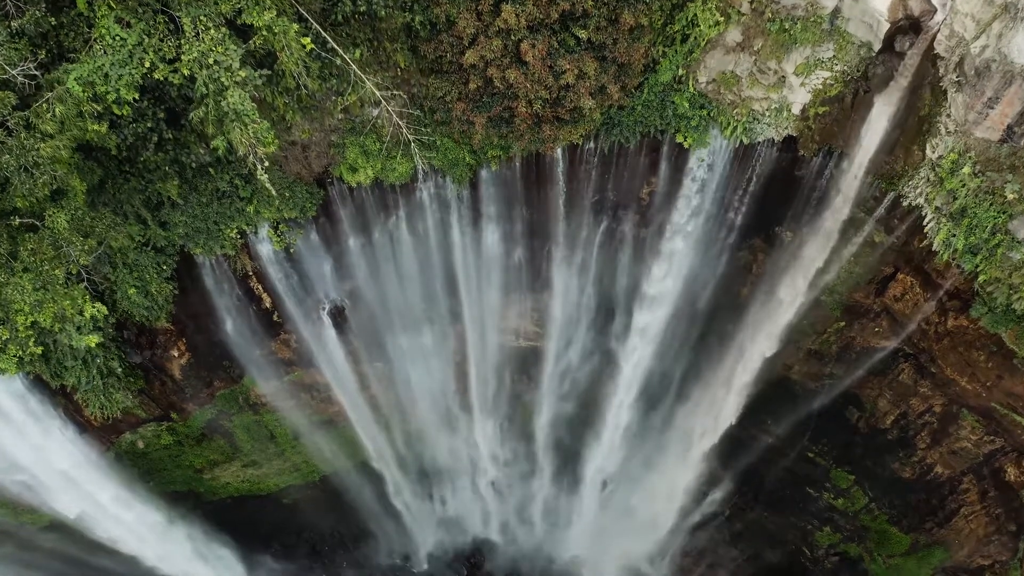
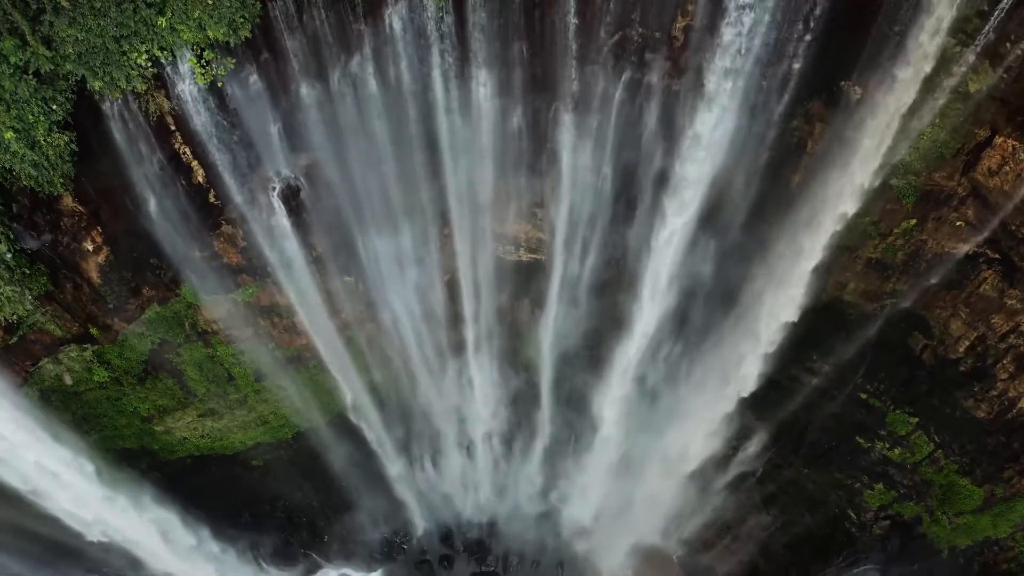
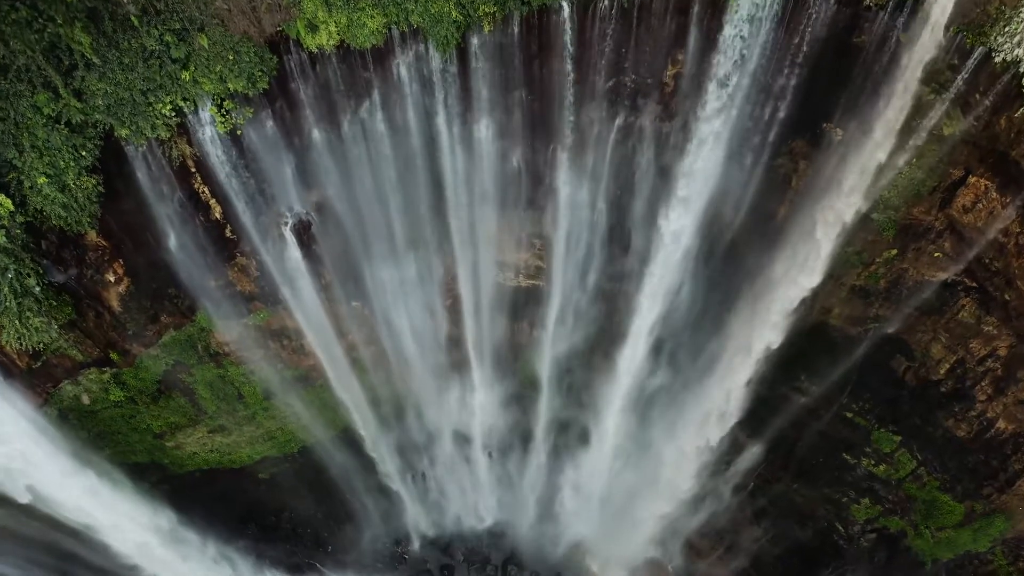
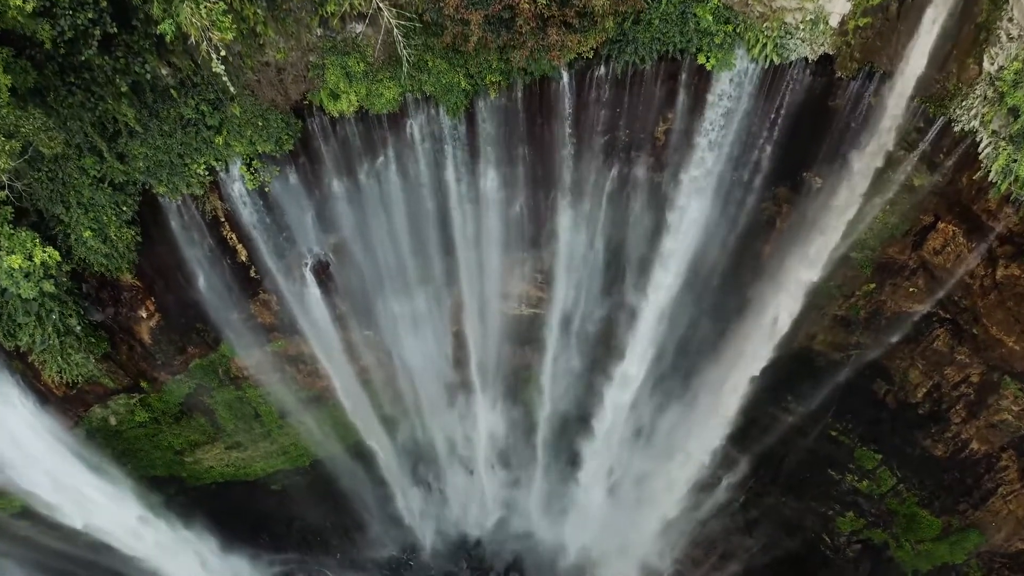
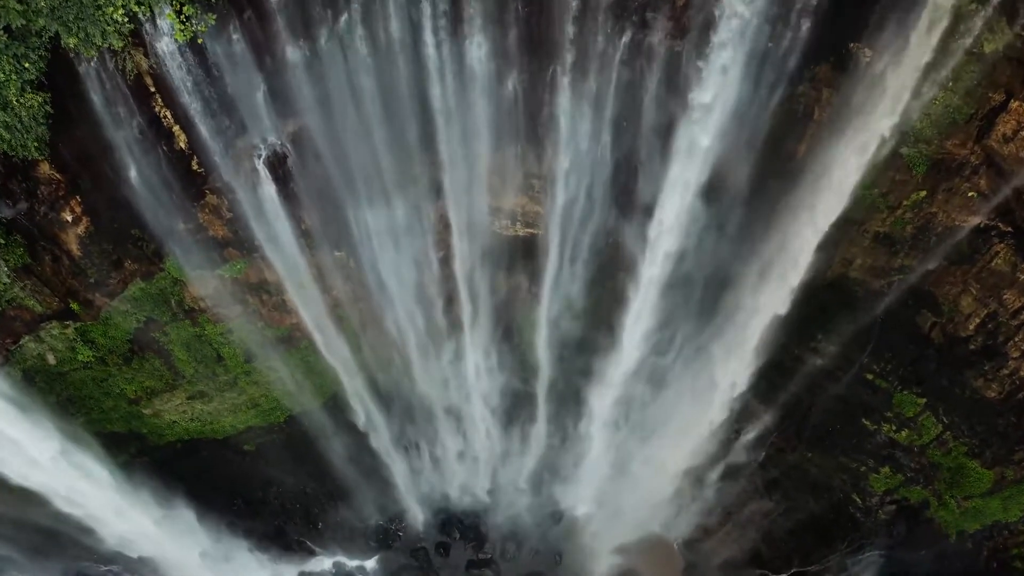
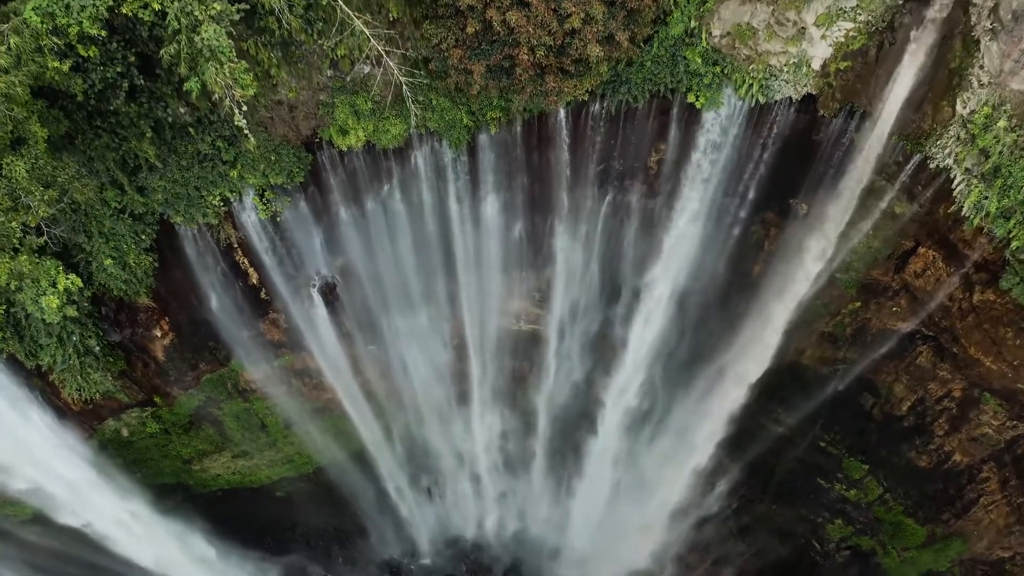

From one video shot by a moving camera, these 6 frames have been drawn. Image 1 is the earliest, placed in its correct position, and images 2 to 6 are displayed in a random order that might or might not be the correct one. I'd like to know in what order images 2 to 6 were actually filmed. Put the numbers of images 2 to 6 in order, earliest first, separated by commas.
6, 4, 3, 2, 5
